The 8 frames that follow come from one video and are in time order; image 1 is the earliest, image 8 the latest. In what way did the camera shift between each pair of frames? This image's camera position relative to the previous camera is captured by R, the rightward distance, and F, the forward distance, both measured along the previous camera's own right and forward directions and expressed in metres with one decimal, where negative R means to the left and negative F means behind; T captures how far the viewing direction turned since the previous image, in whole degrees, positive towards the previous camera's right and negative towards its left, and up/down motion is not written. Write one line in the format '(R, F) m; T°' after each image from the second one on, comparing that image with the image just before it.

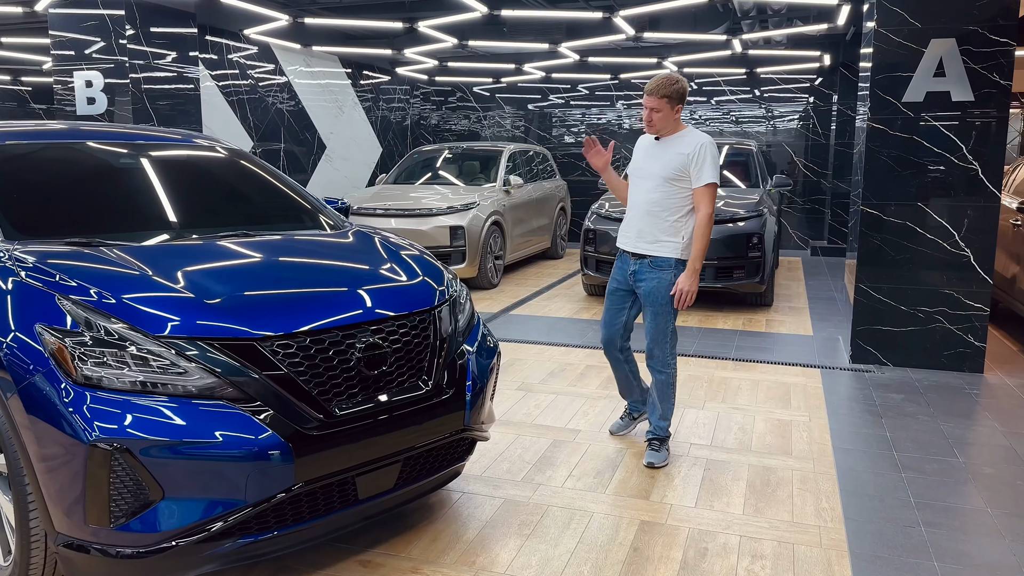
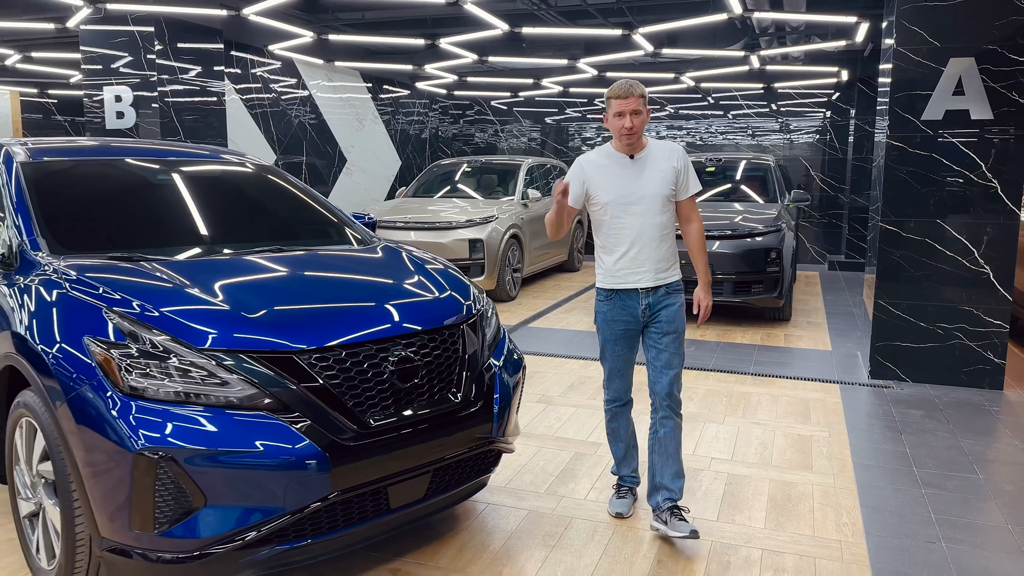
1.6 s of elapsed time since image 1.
(0.0, -0.1) m; -1°
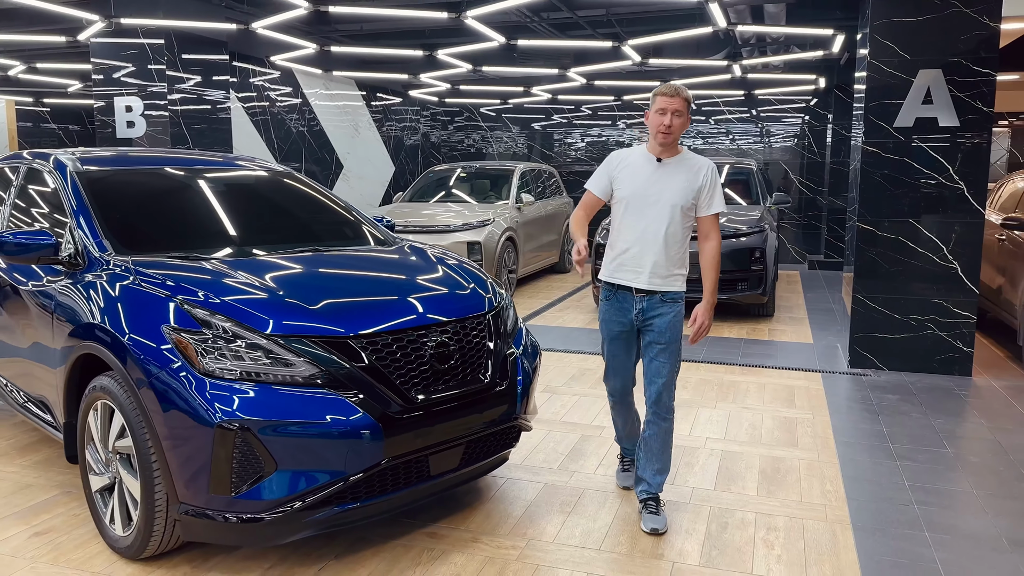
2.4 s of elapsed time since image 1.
(-0.1, -0.3) m; +1°
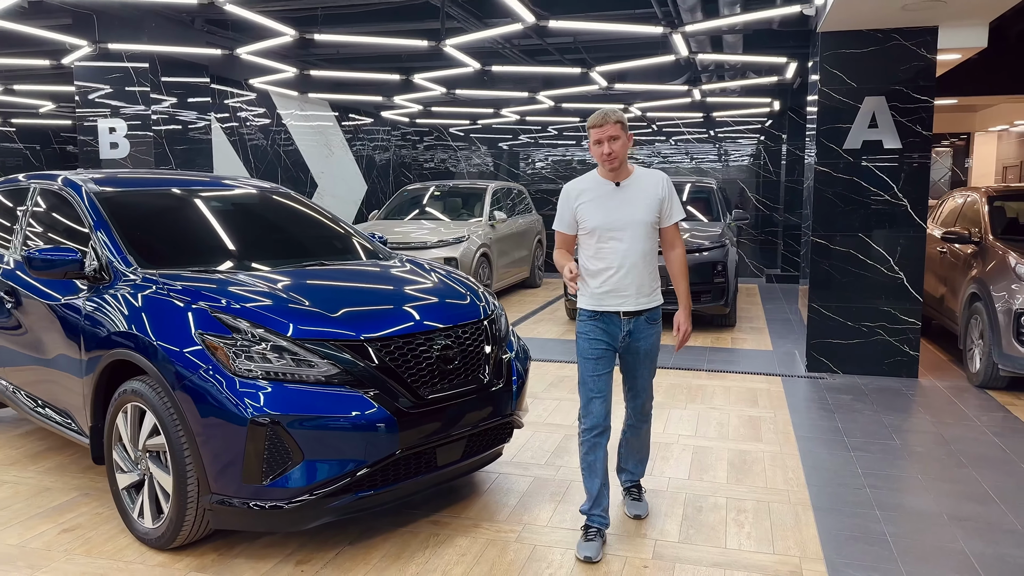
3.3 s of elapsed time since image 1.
(-0.1, -0.3) m; +3°
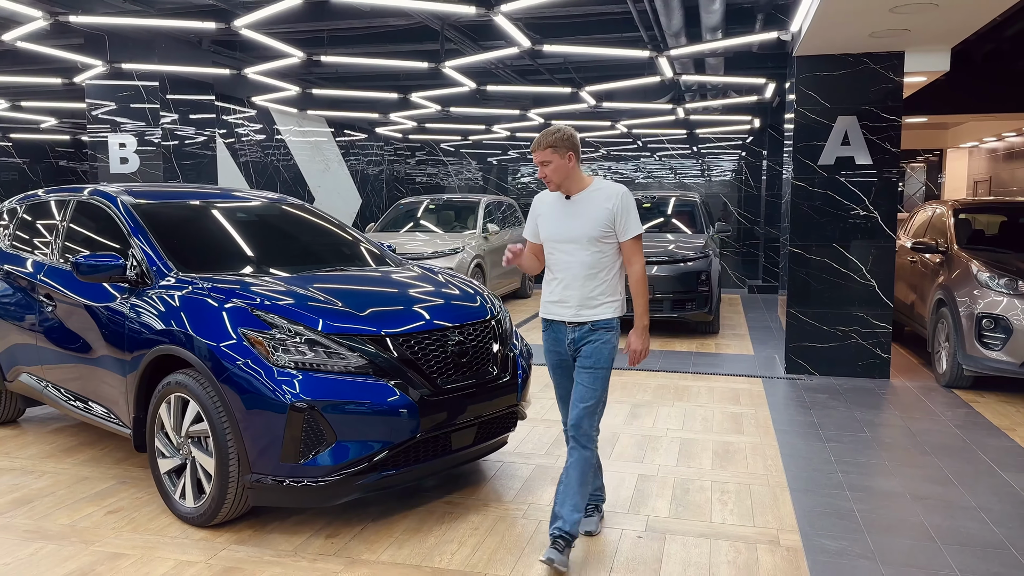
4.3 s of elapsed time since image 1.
(-0.1, -0.3) m; +1°
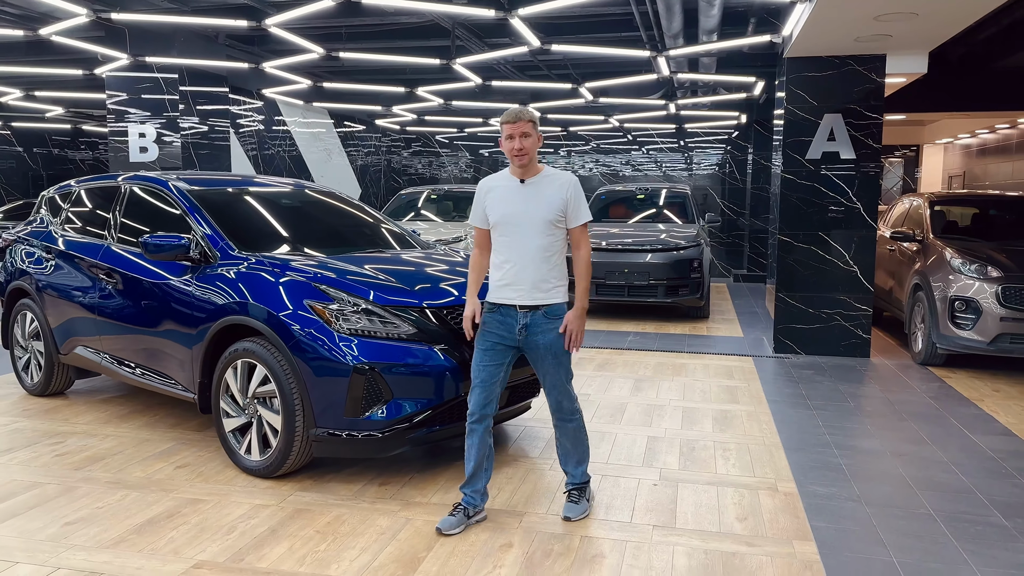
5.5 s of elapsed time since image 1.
(-0.2, -0.4) m; +1°
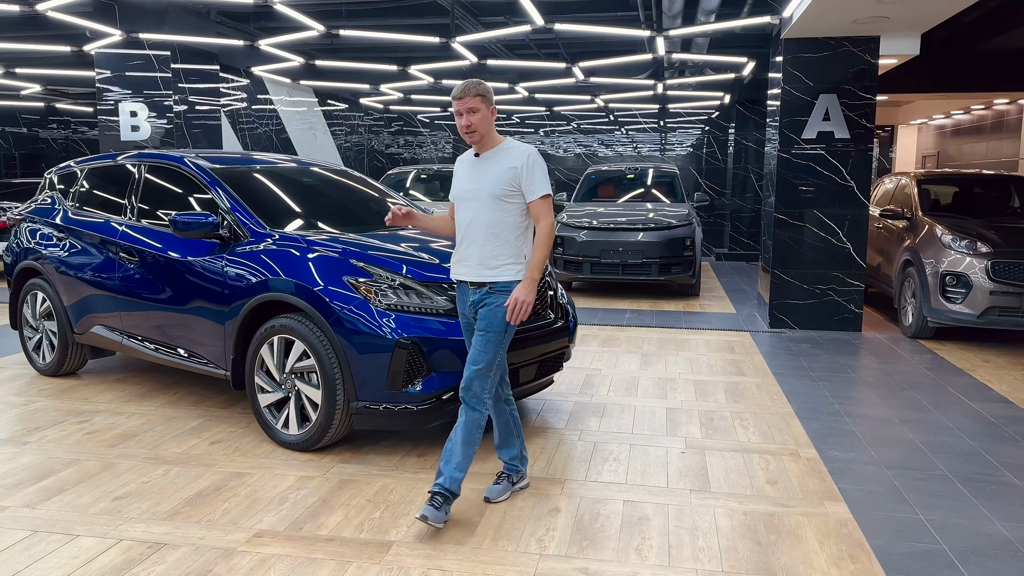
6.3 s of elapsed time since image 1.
(-0.3, -0.1) m; +2°
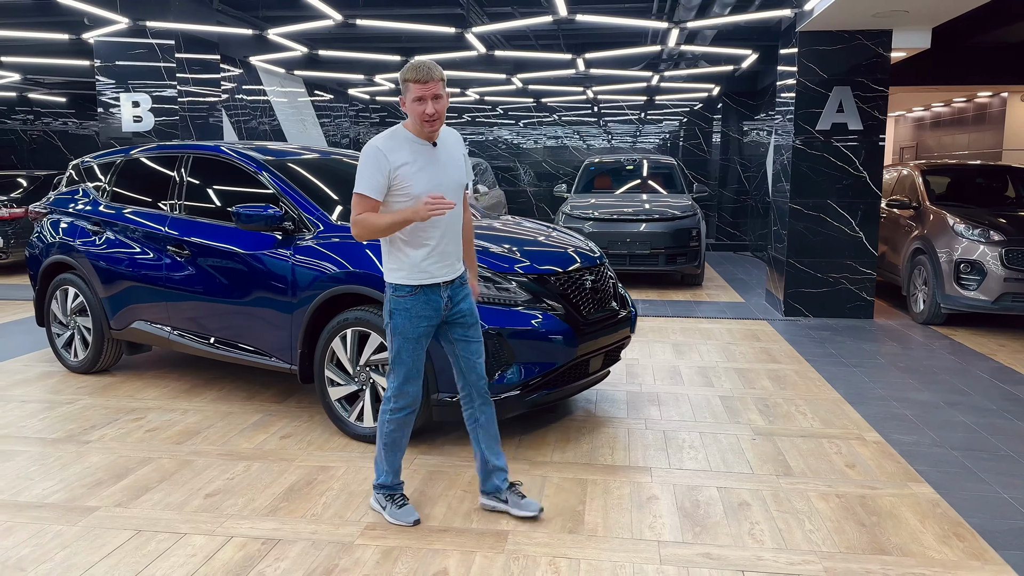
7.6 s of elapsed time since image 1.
(-0.5, 0.0) m; +3°
